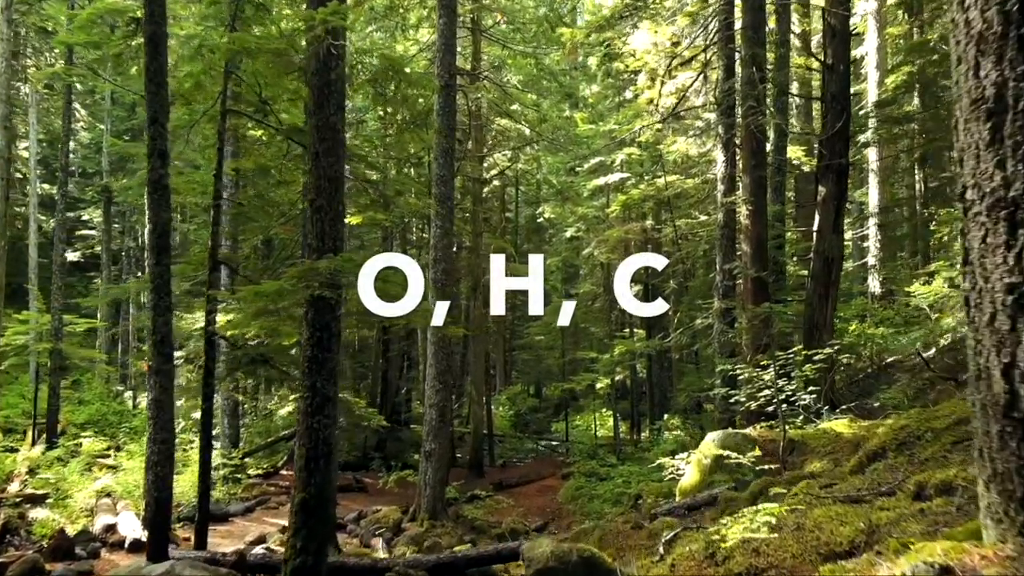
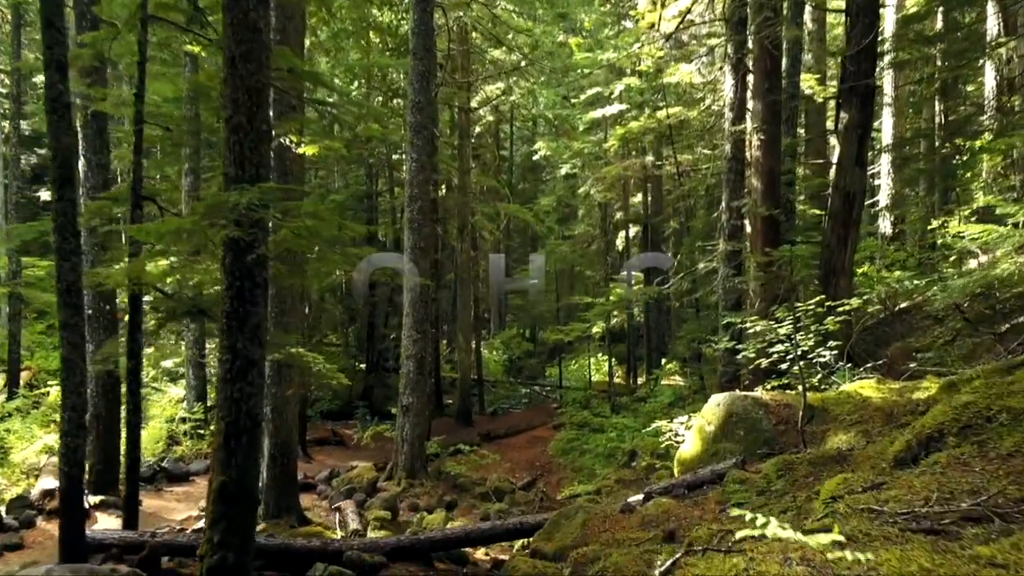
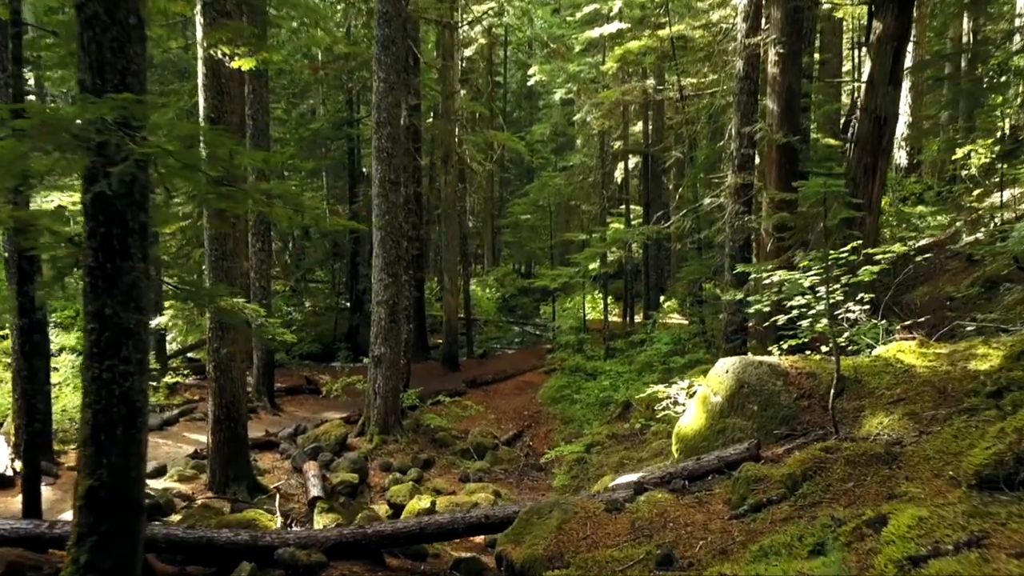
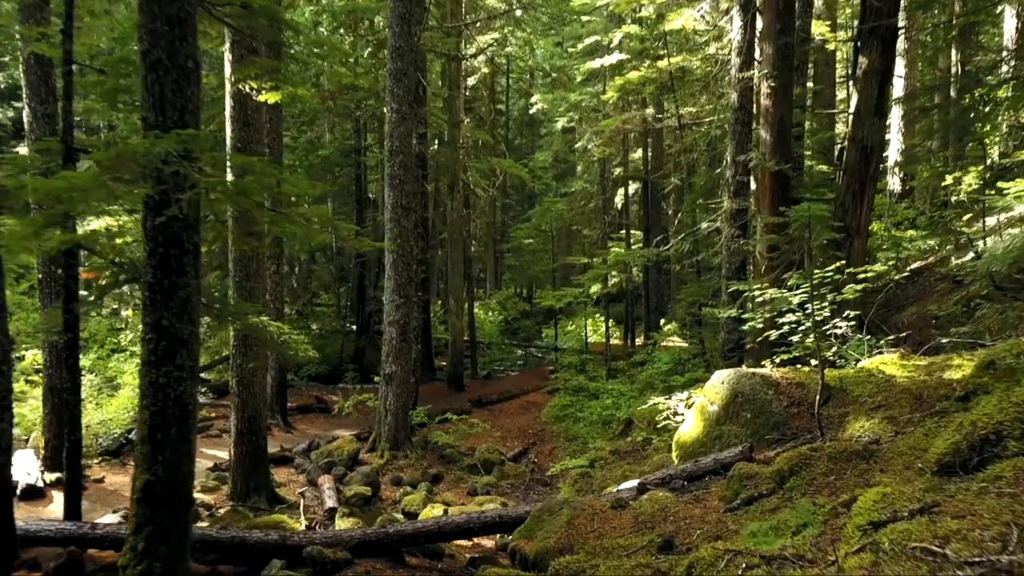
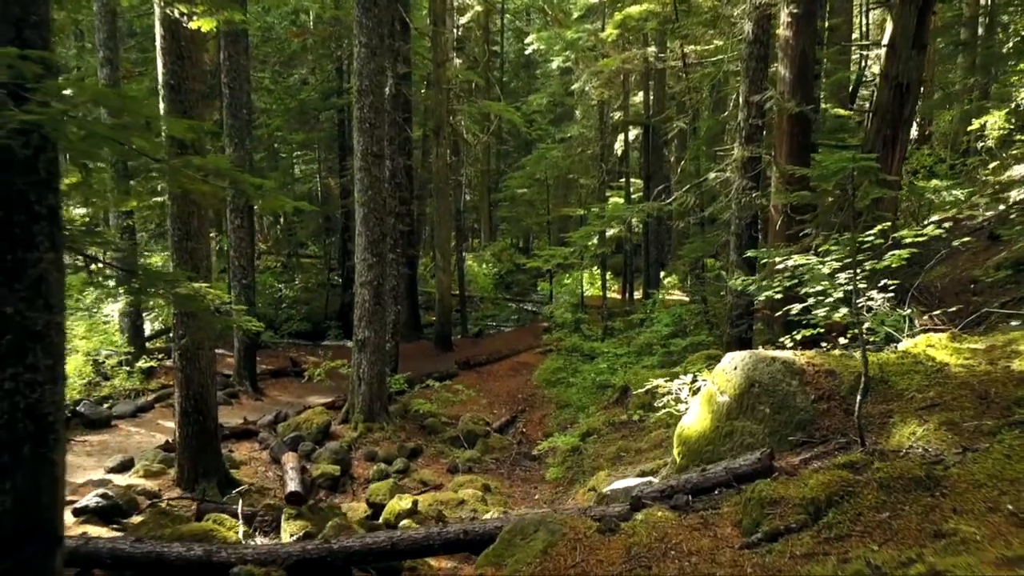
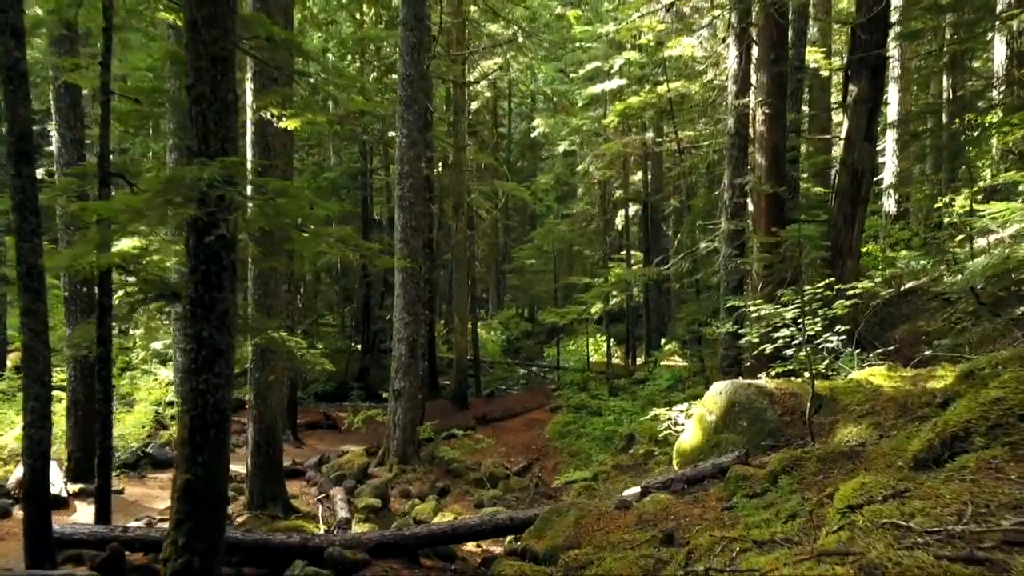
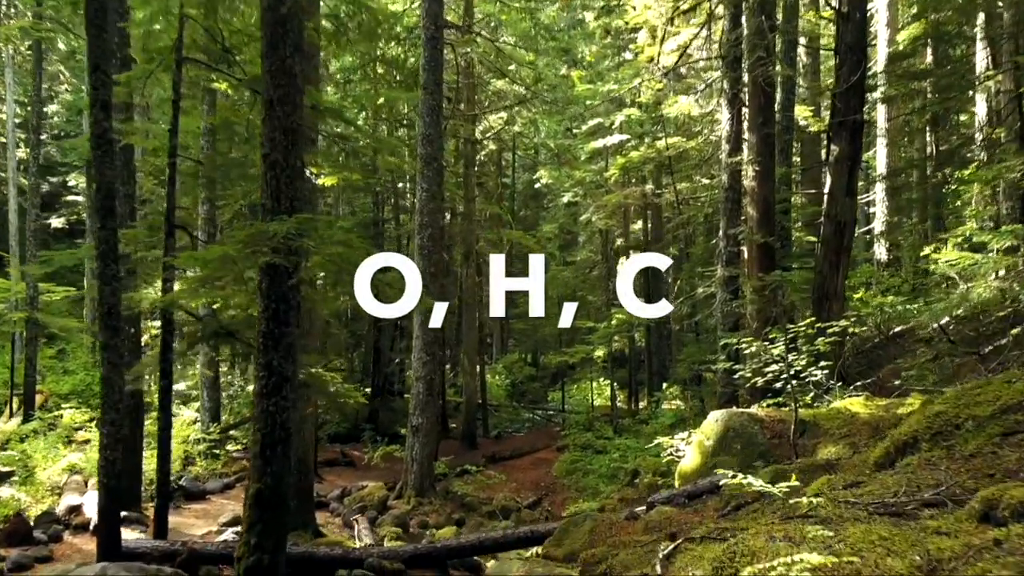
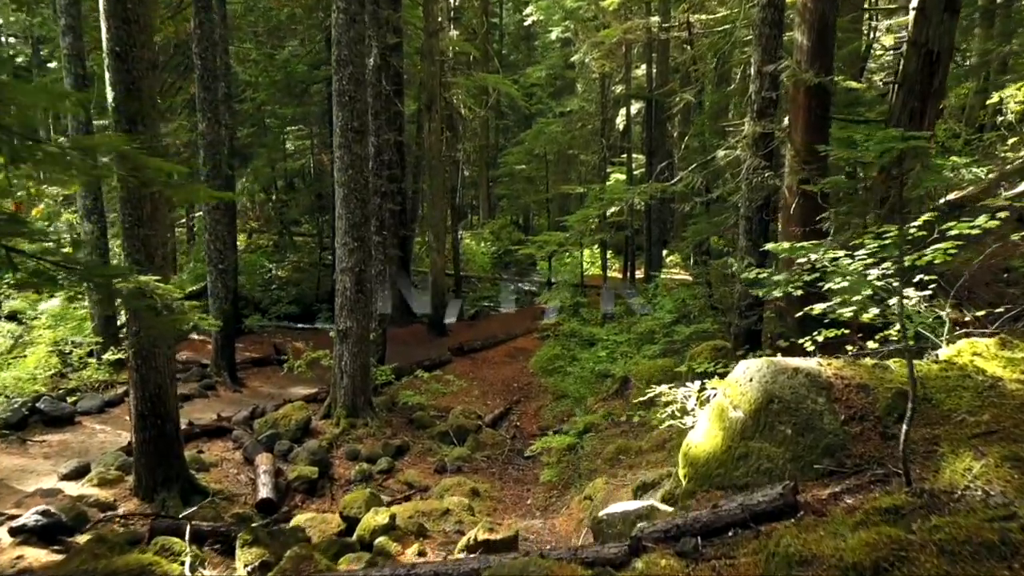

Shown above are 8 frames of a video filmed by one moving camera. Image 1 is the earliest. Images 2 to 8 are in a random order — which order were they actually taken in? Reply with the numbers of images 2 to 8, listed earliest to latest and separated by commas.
7, 2, 6, 4, 3, 5, 8
